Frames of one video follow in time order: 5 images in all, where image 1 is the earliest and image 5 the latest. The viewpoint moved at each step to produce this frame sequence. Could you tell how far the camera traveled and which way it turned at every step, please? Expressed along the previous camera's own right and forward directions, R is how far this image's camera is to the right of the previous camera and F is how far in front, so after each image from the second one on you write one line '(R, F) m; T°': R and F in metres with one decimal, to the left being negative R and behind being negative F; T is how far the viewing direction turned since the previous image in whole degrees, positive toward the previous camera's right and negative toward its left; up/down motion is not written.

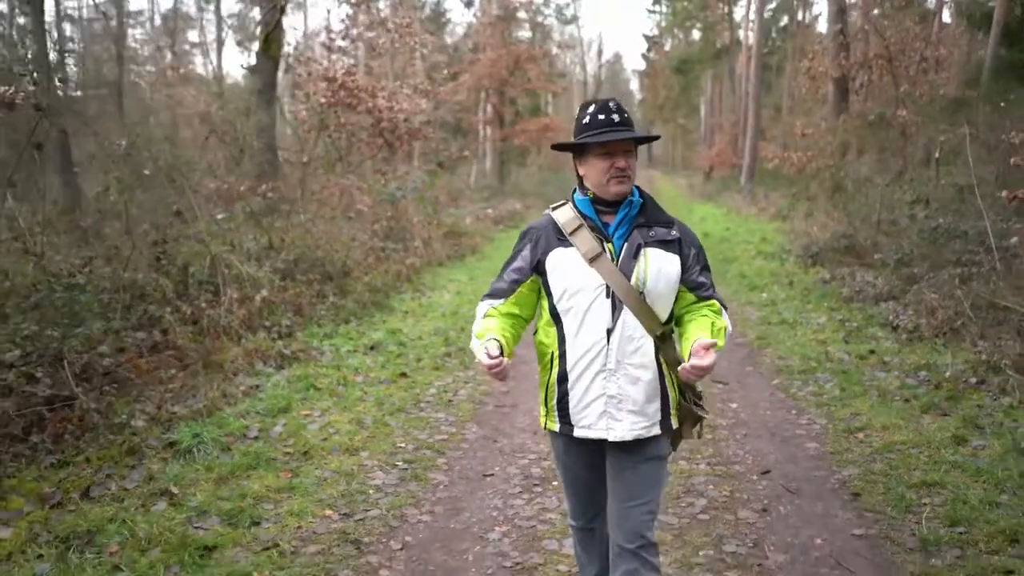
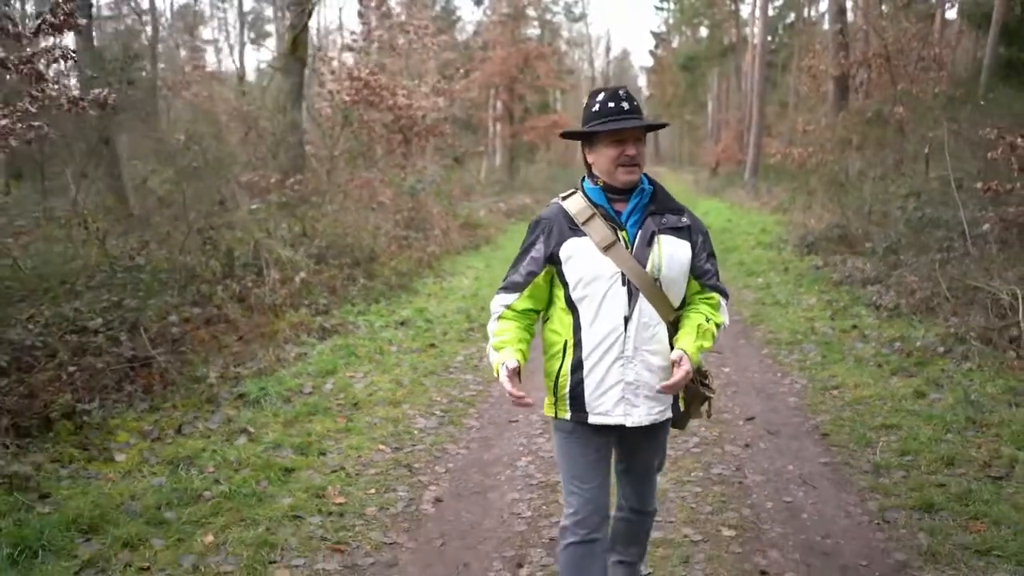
(-0.1, -0.9) m; 0°
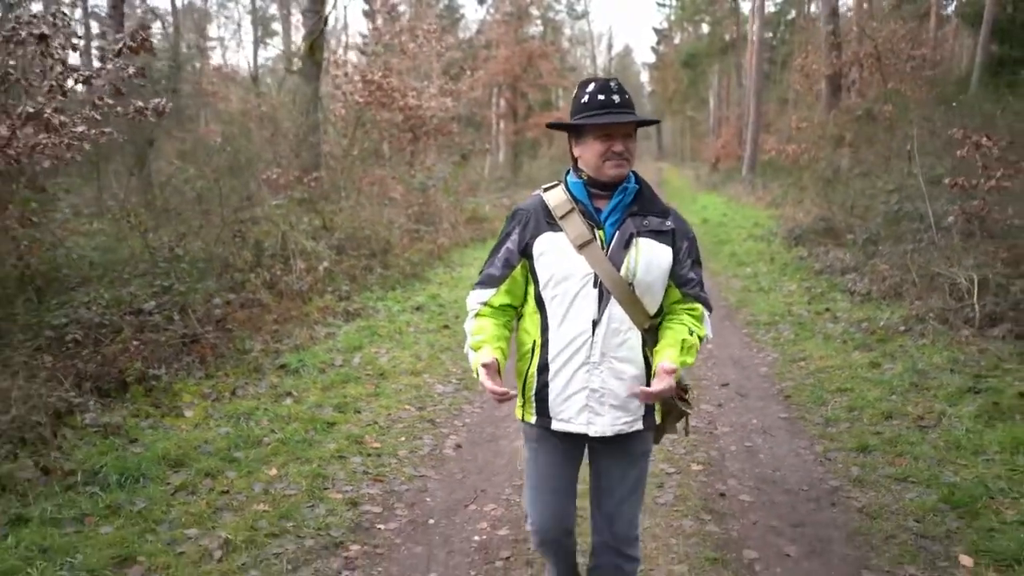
(0.0, -1.0) m; 0°
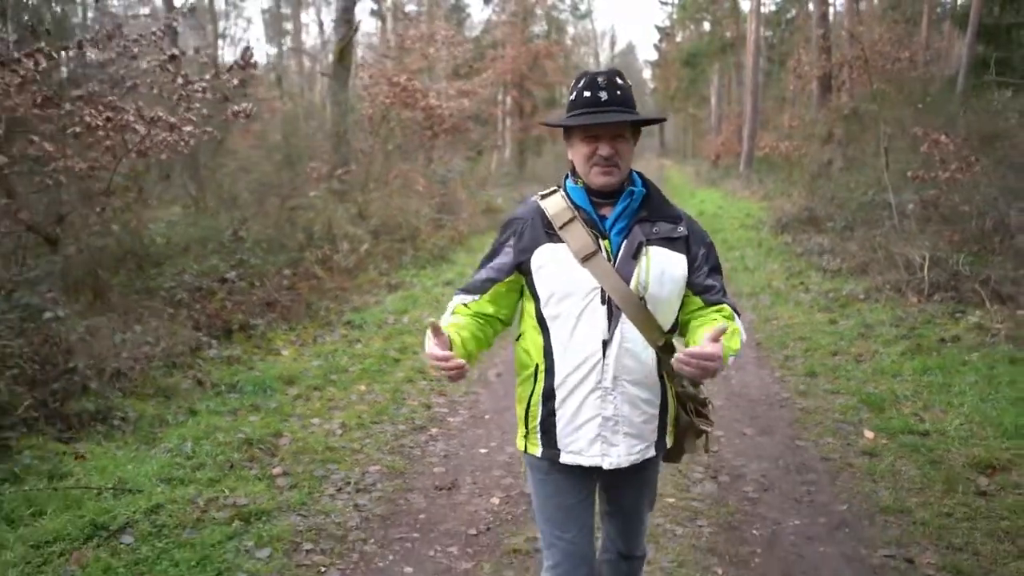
(-0.2, -1.7) m; 0°
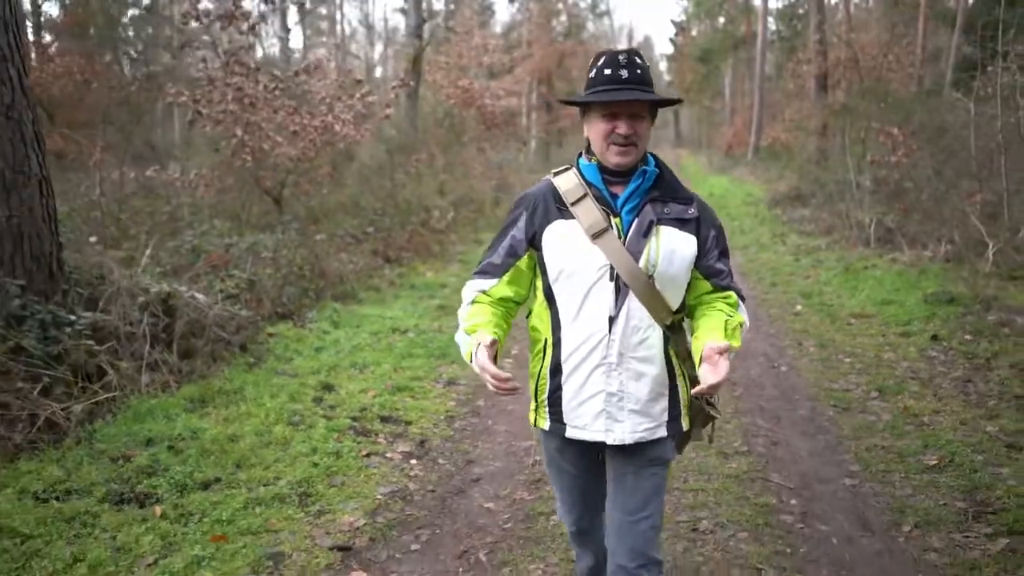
(-0.7, -4.1) m; -1°
